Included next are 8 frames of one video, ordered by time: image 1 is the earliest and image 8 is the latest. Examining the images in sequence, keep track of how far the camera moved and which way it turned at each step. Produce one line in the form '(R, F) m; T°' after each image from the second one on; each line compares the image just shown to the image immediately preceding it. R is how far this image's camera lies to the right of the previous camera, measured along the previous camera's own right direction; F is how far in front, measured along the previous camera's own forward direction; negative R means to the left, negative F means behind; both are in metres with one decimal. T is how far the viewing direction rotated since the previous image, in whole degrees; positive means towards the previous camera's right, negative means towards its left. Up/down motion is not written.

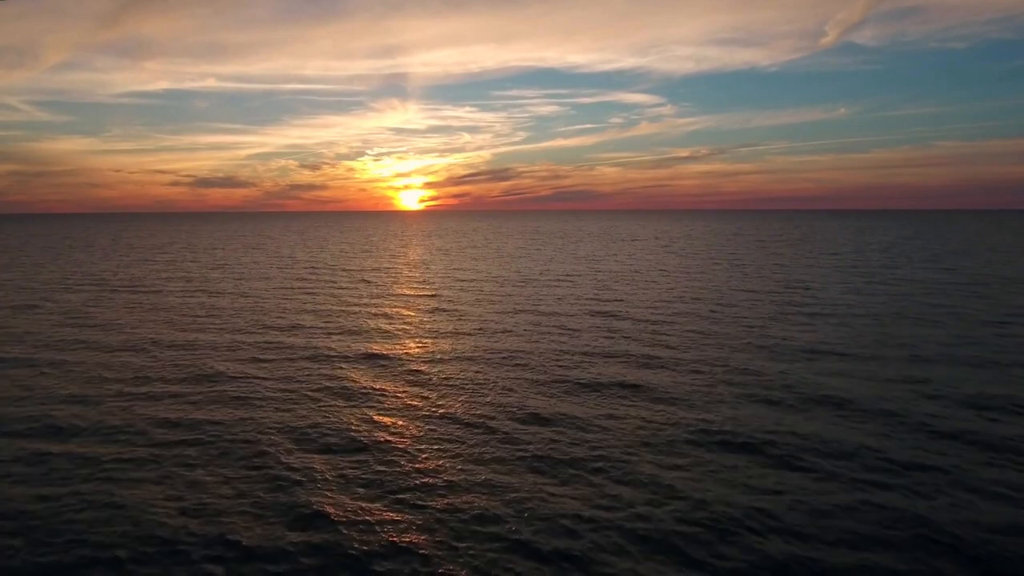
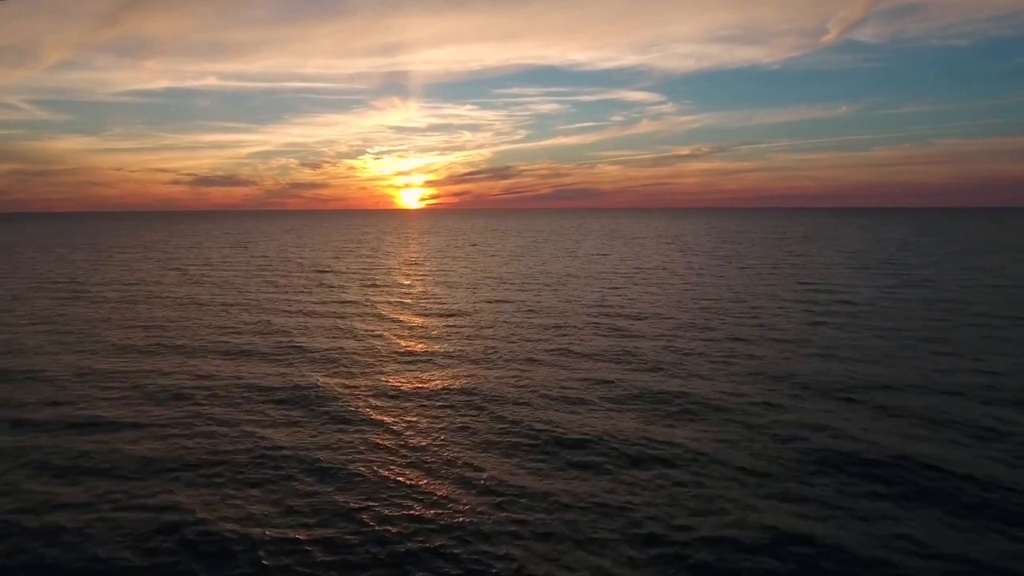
(+0.3, +4.2) m; 0°
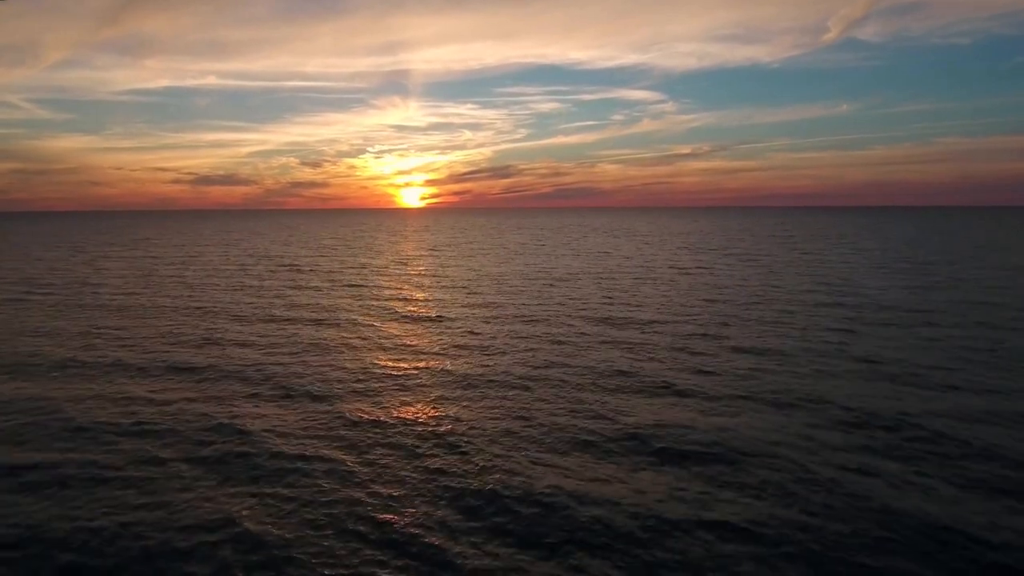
(+0.1, +3.4) m; 0°
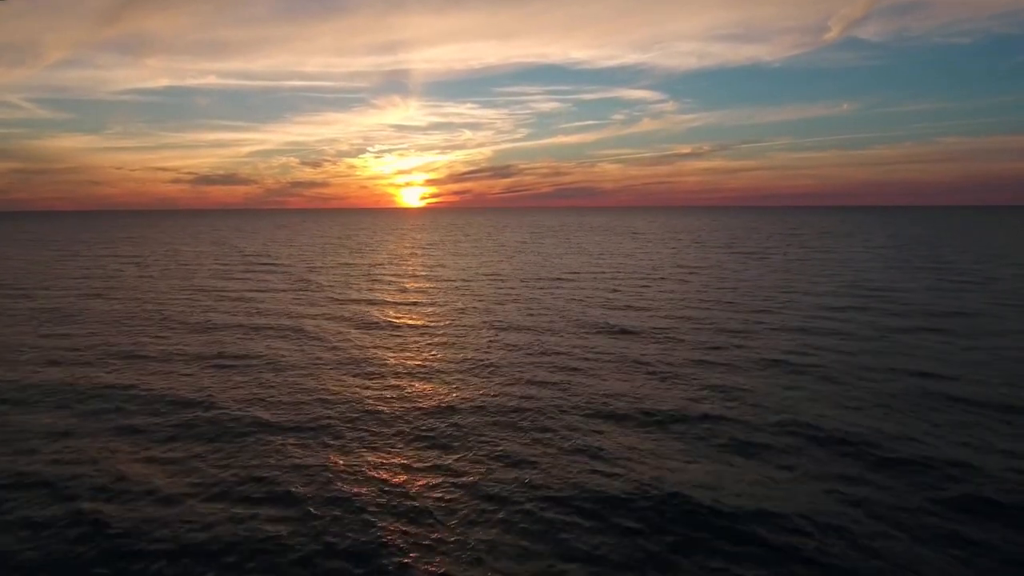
(+0.1, +3.5) m; 0°
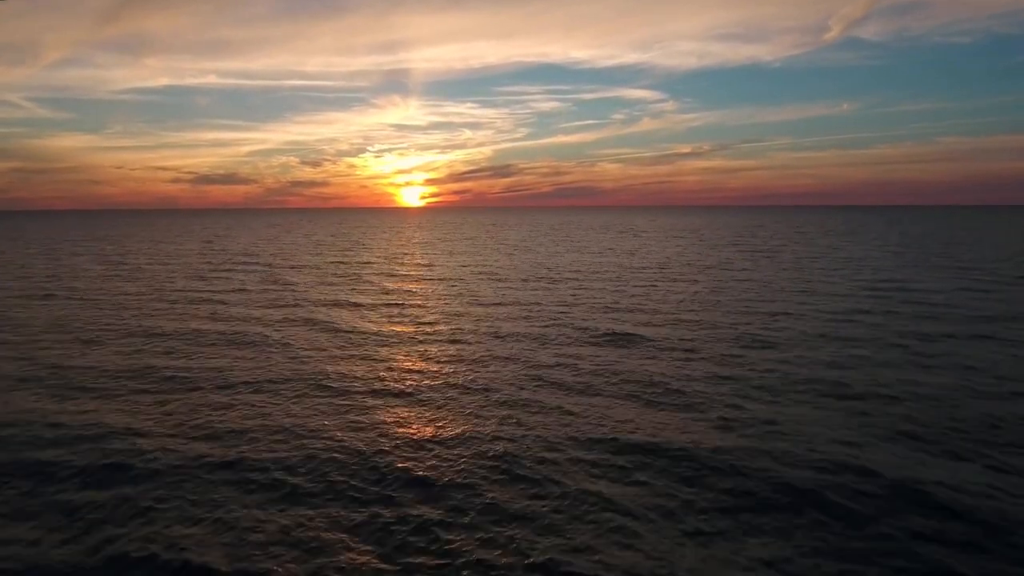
(-0.3, +1.3) m; 0°
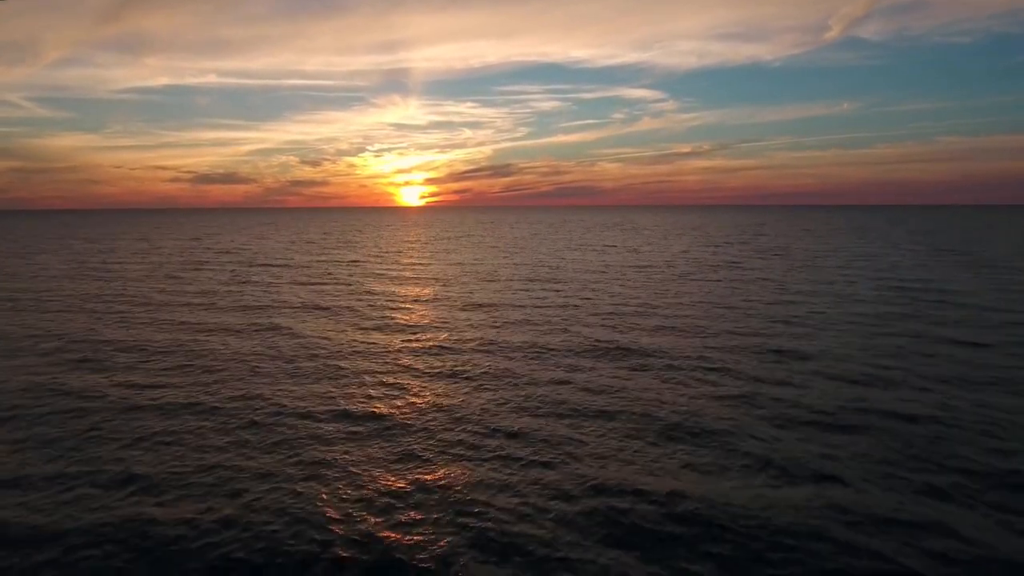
(+0.1, +2.8) m; 0°
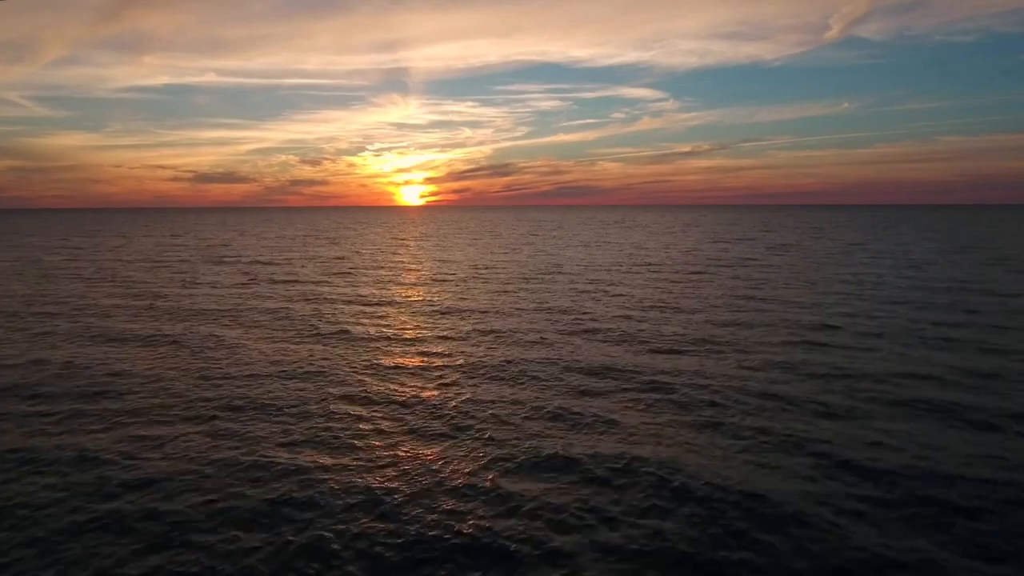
(+0.1, +3.8) m; 0°
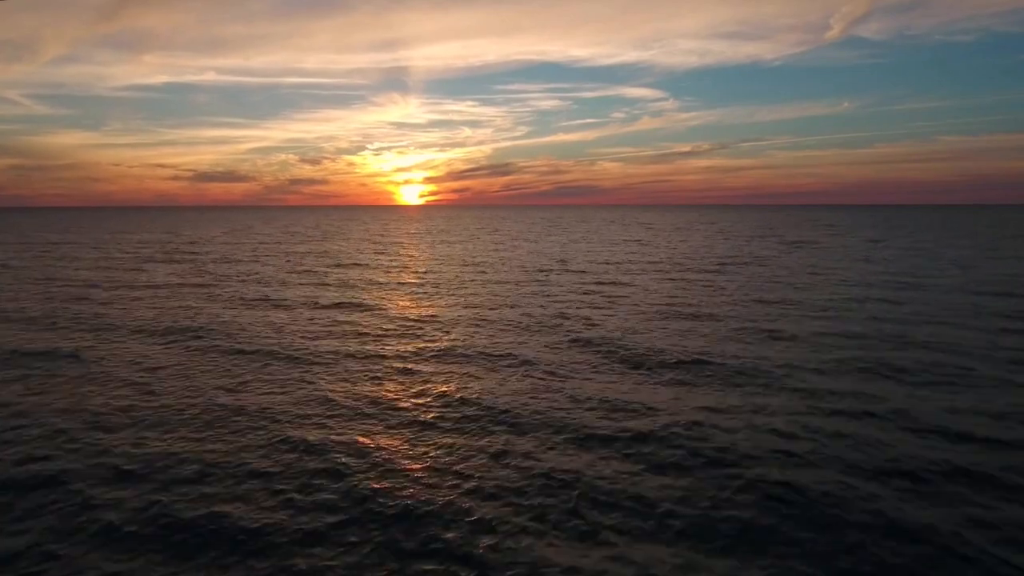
(0.0, +3.1) m; 0°
